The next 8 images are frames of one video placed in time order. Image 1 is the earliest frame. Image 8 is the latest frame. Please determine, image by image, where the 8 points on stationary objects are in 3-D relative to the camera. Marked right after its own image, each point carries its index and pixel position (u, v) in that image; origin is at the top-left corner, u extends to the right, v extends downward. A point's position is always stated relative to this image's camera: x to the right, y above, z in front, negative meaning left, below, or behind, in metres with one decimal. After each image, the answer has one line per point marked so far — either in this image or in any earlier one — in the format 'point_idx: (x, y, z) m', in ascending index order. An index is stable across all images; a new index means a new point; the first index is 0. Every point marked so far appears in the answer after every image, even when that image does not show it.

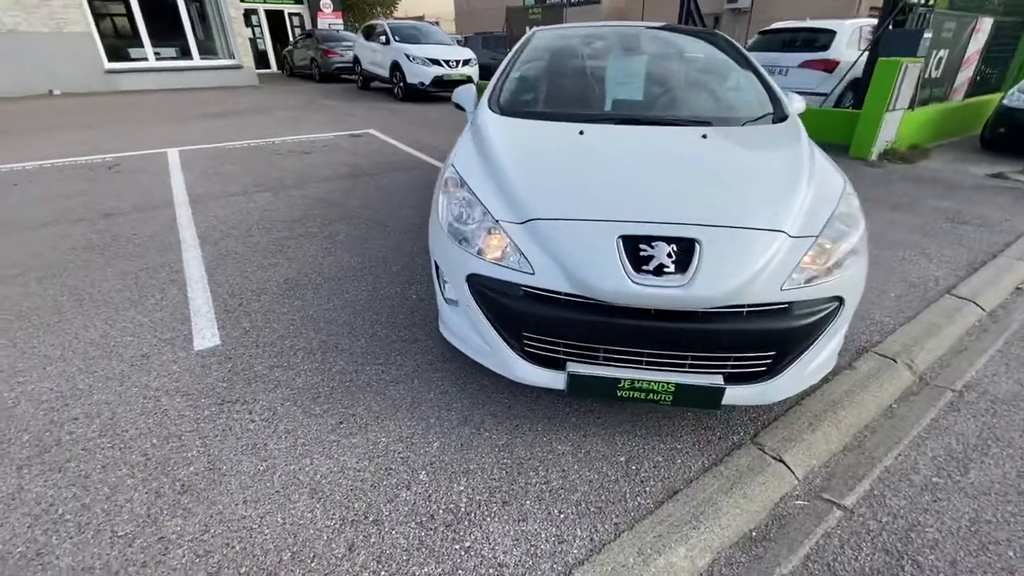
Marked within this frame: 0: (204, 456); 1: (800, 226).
0: (-1.3, -0.7, +2.0) m
1: (+1.1, +0.3, +1.9) m
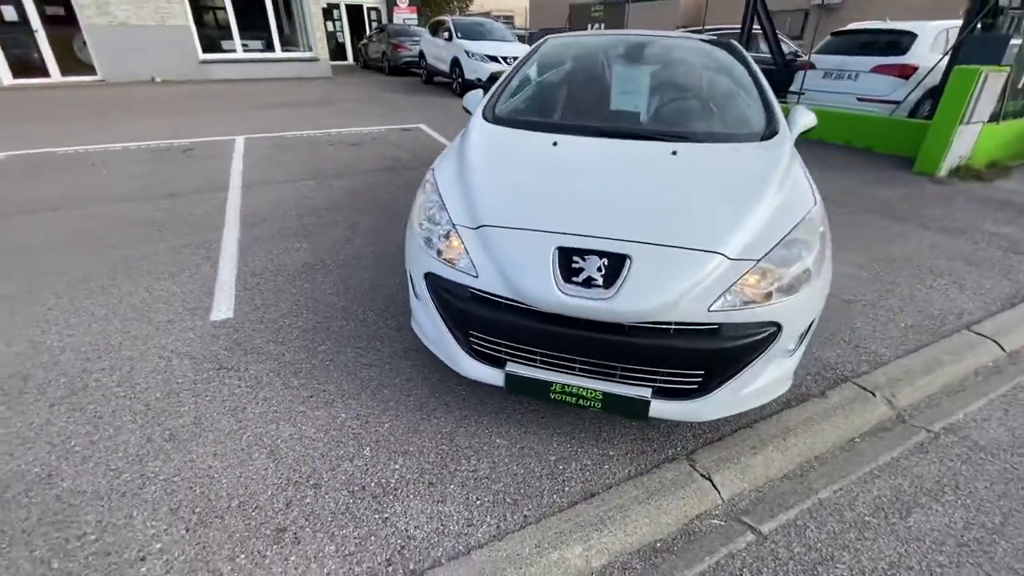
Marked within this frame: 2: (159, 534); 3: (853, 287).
0: (-1.5, -0.6, +2.3) m
1: (+0.9, +0.2, +1.9) m
2: (-1.3, -0.9, +1.8) m
3: (+2.4, 0.0, +3.5) m
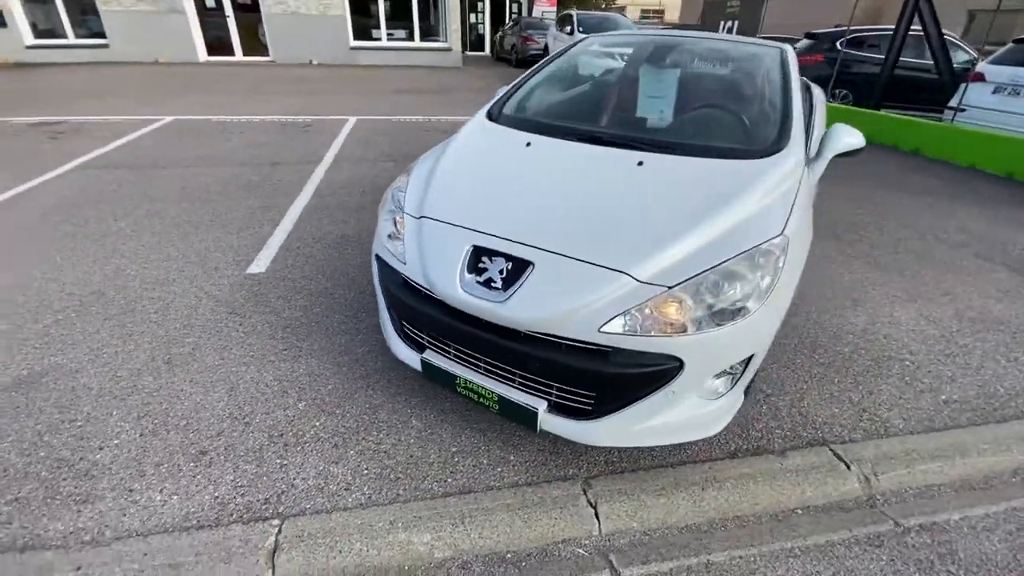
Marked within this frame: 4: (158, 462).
0: (-1.8, -0.3, +2.7) m
1: (+0.5, +0.1, +1.8) m
2: (-1.8, -0.7, +2.2) m
3: (+2.4, -0.3, +2.9) m
4: (-1.5, -0.7, +2.1) m
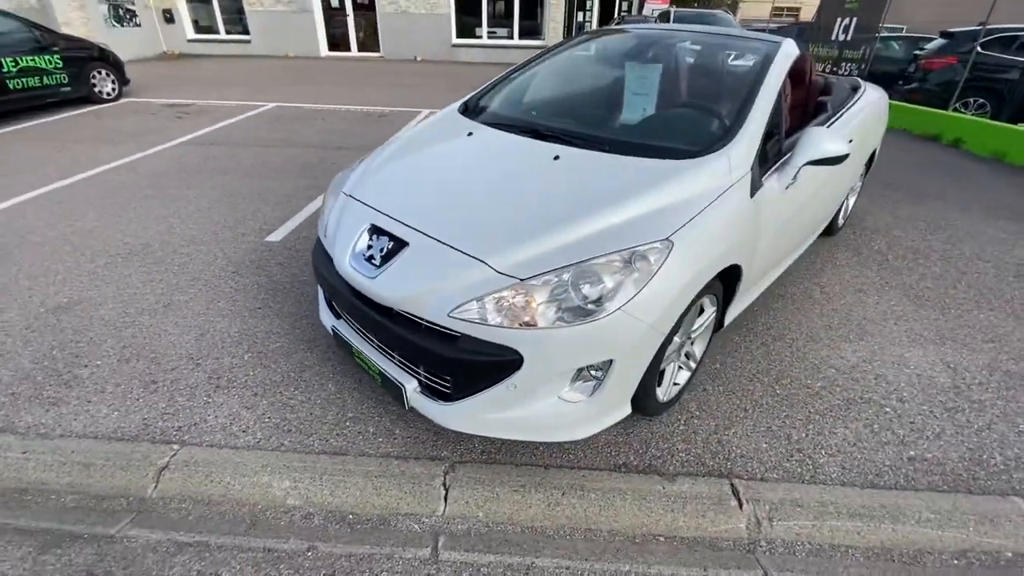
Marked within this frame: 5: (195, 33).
0: (-2.1, 0.0, +3.2) m
1: (0.0, +0.1, +1.8) m
2: (-2.2, -0.4, +2.6) m
3: (+2.0, -0.5, +2.5) m
4: (-2.0, -0.5, +2.5) m
5: (-9.3, +7.5, +14.3) m
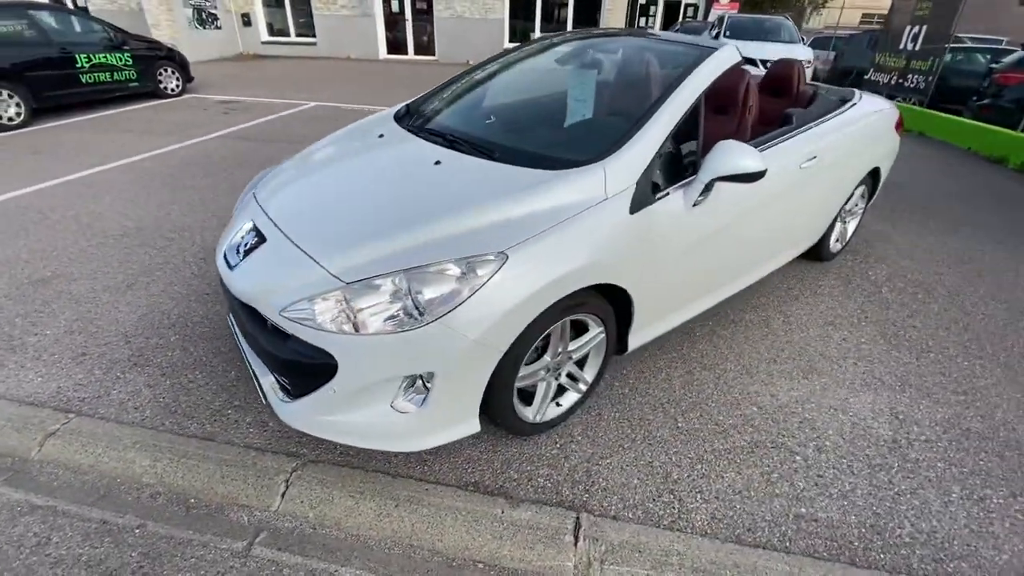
0: (-2.5, +0.1, +3.4) m
1: (-0.6, +0.1, +1.7) m
2: (-2.7, -0.2, +2.9) m
3: (+1.4, -0.7, +2.2) m
4: (-2.5, -0.3, +2.7) m
5: (-7.7, +8.0, +15.4) m
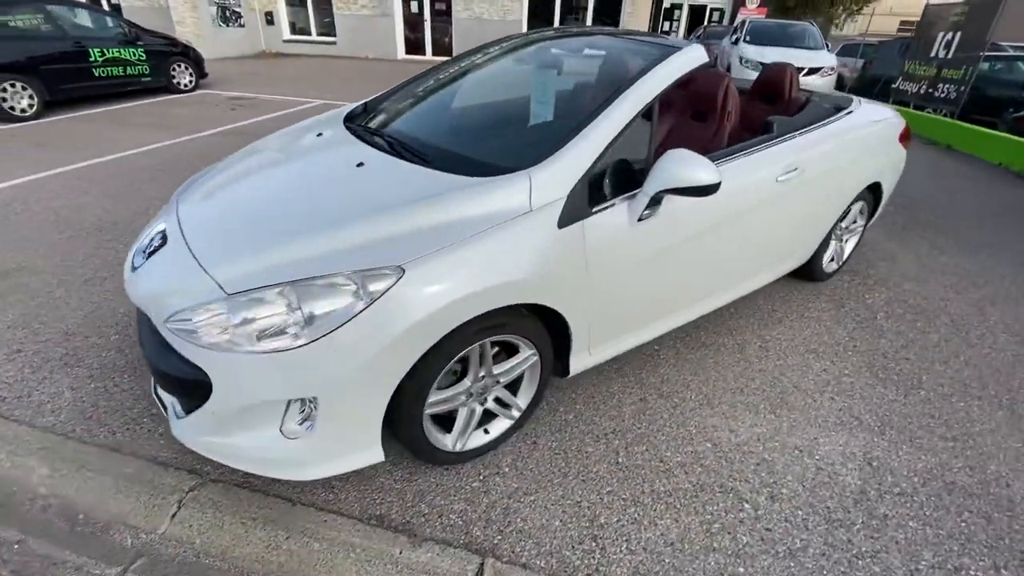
0: (-2.7, +0.1, +3.4) m
1: (-0.9, +0.1, +1.6) m
2: (-3.0, -0.2, +2.8) m
3: (+1.1, -0.8, +2.0) m
4: (-2.8, -0.3, +2.6) m
5: (-7.1, +8.2, +15.6) m
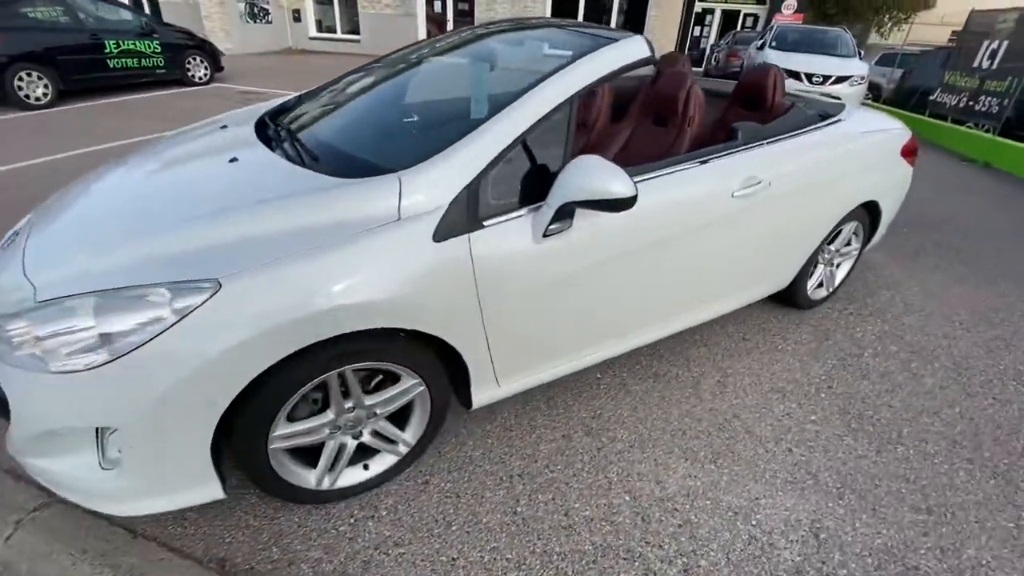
0: (-3.0, +0.2, +3.3) m
1: (-1.3, 0.0, +1.4) m
2: (-3.3, -0.1, +2.7) m
3: (+0.7, -0.9, +1.7) m
4: (-3.2, -0.3, +2.5) m
5: (-6.3, +8.3, +15.7) m
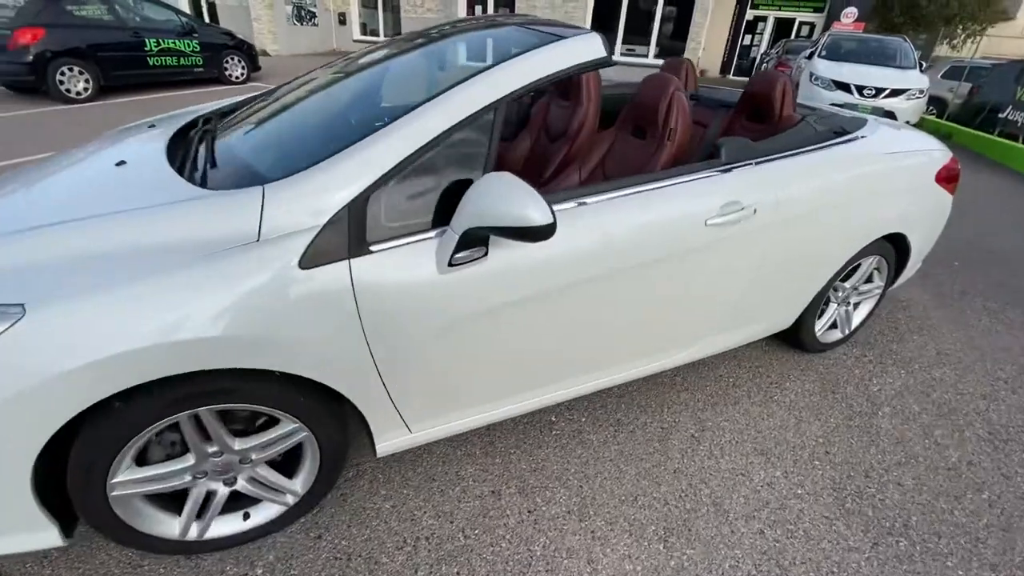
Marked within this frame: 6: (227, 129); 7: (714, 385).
0: (-3.2, +0.2, +3.2) m
1: (-1.6, 0.0, +1.2) m
2: (-3.5, -0.1, +2.8) m
3: (+0.3, -1.1, +1.4) m
4: (-3.4, -0.2, +2.5) m
5: (-5.0, +8.4, +16.0) m
6: (-1.1, +0.6, +2.0) m
7: (+1.0, -0.5, +2.4) m
